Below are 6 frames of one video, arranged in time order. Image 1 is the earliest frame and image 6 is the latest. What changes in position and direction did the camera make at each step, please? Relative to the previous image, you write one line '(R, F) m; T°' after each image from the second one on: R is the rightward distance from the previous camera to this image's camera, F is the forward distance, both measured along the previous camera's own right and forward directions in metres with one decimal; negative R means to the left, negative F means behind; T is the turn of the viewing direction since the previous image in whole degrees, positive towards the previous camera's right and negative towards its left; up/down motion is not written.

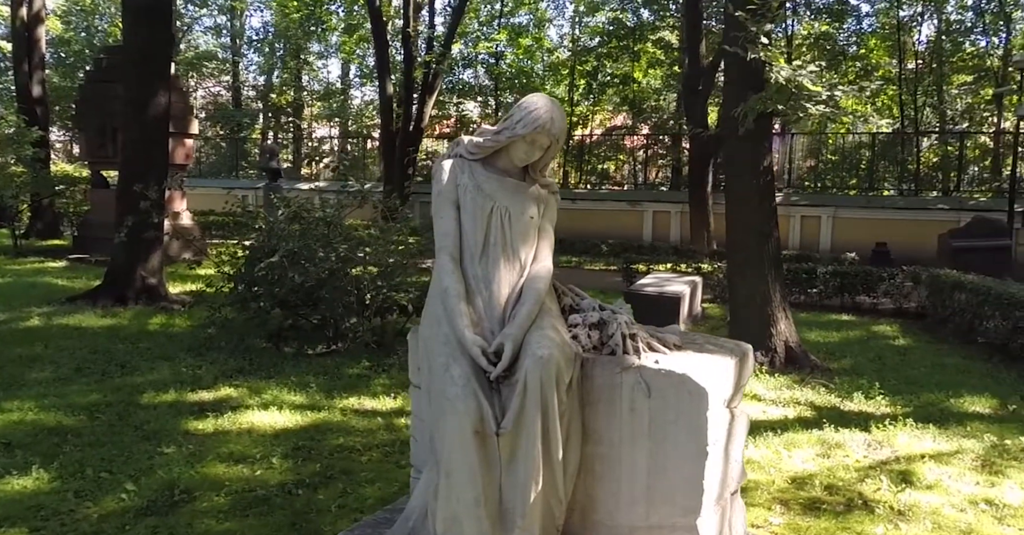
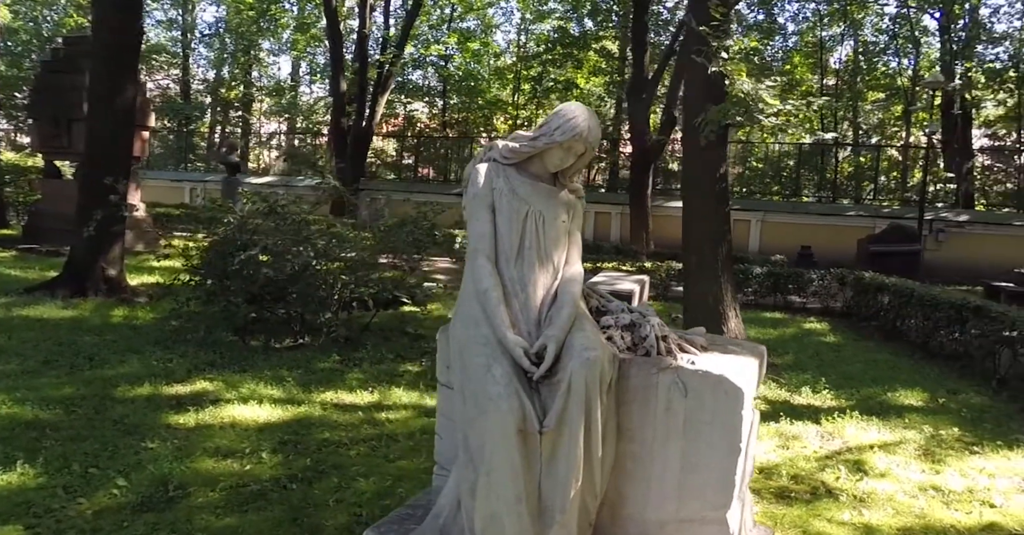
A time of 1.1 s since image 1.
(-0.5, -0.1) m; +7°
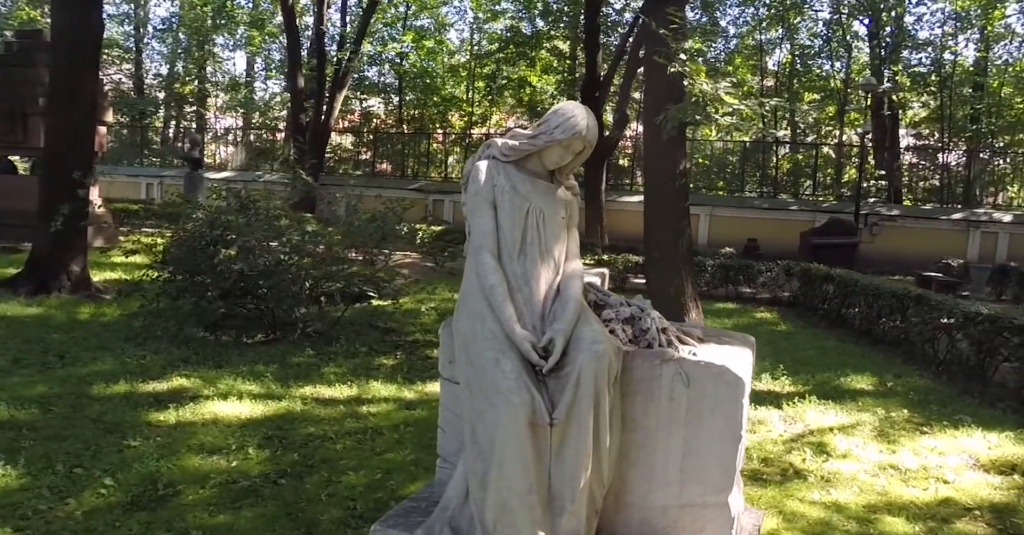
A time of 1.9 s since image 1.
(-0.3, -0.1) m; +5°
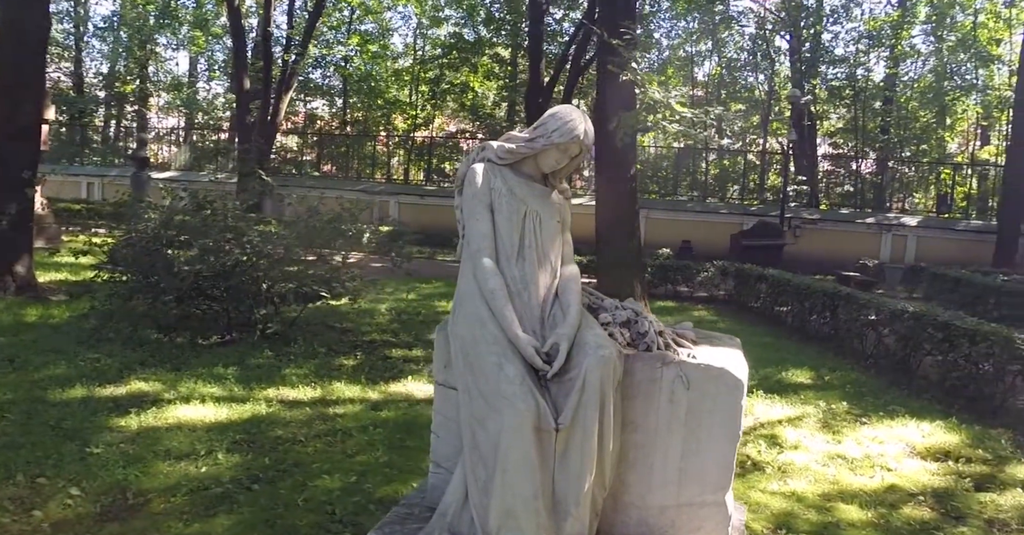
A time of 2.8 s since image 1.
(-0.3, -0.1) m; +6°
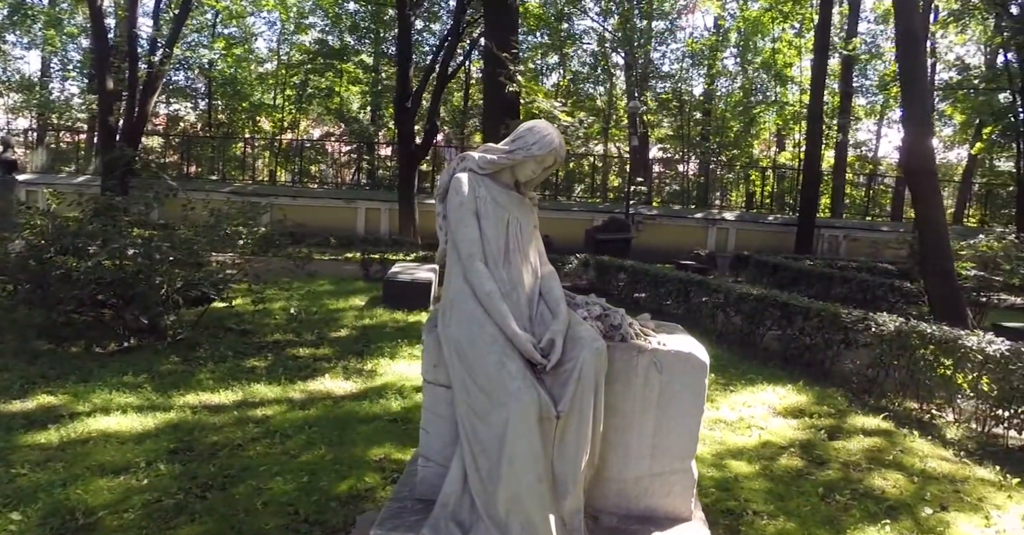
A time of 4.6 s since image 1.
(-0.8, -0.2) m; +15°
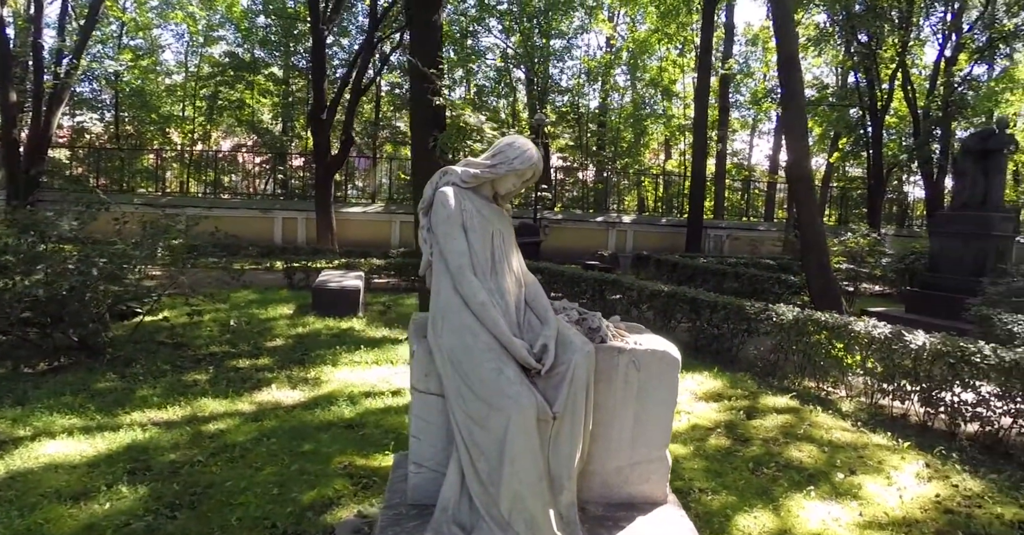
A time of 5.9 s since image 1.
(-0.5, -0.1) m; +10°
